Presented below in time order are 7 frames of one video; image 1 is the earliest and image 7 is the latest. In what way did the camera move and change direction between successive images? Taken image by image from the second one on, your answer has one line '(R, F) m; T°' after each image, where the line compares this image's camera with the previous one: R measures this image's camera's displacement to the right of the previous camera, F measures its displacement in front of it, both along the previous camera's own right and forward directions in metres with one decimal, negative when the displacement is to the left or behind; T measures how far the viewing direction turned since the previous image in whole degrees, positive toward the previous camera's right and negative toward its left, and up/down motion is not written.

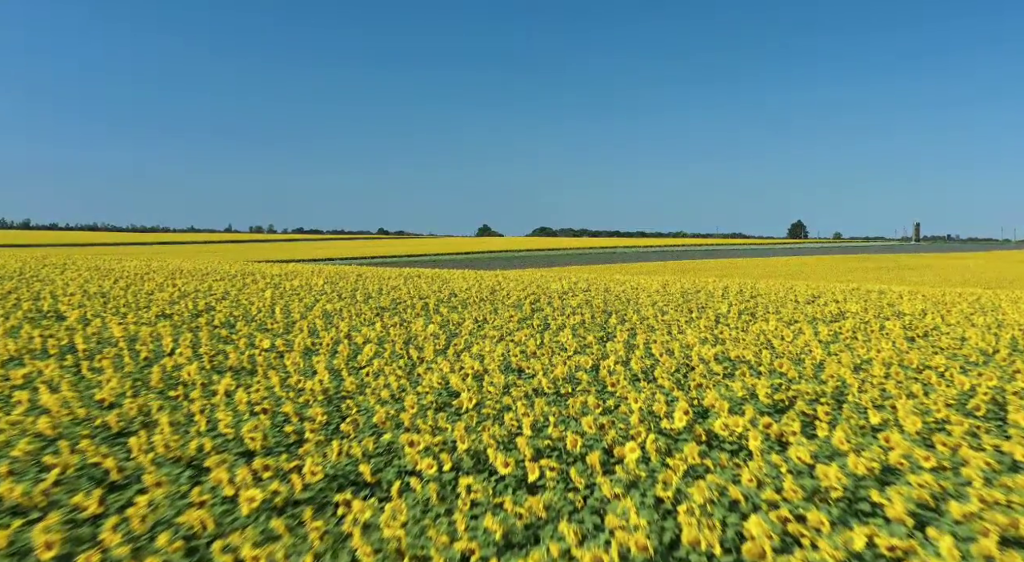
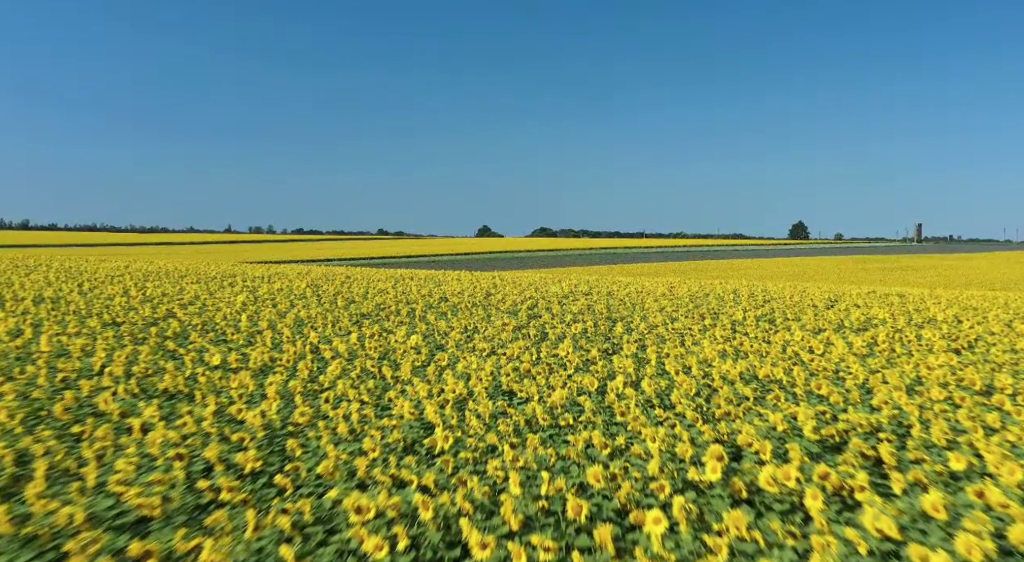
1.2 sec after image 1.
(+0.1, +1.2) m; 0°
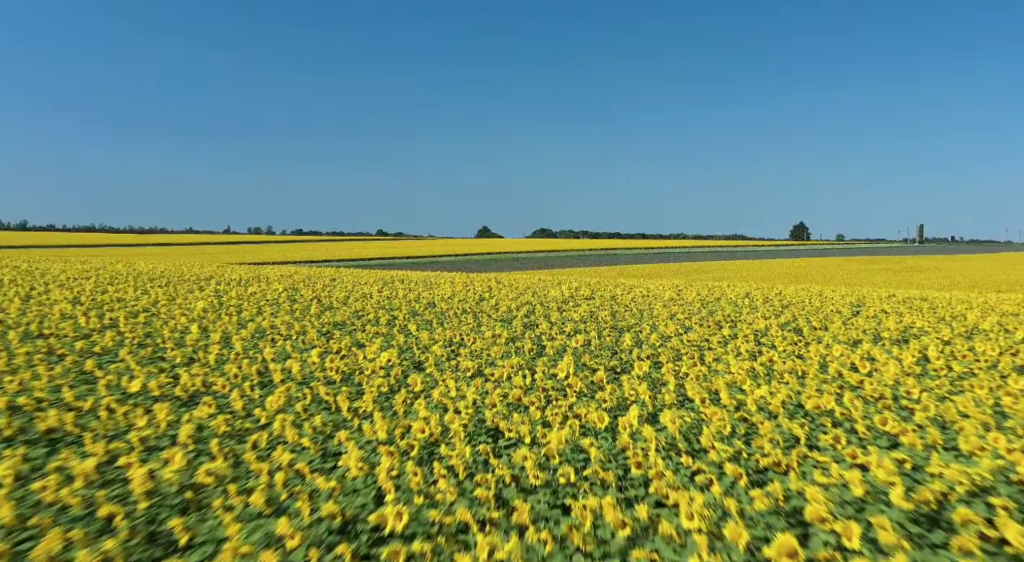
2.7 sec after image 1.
(+0.1, +1.4) m; 0°
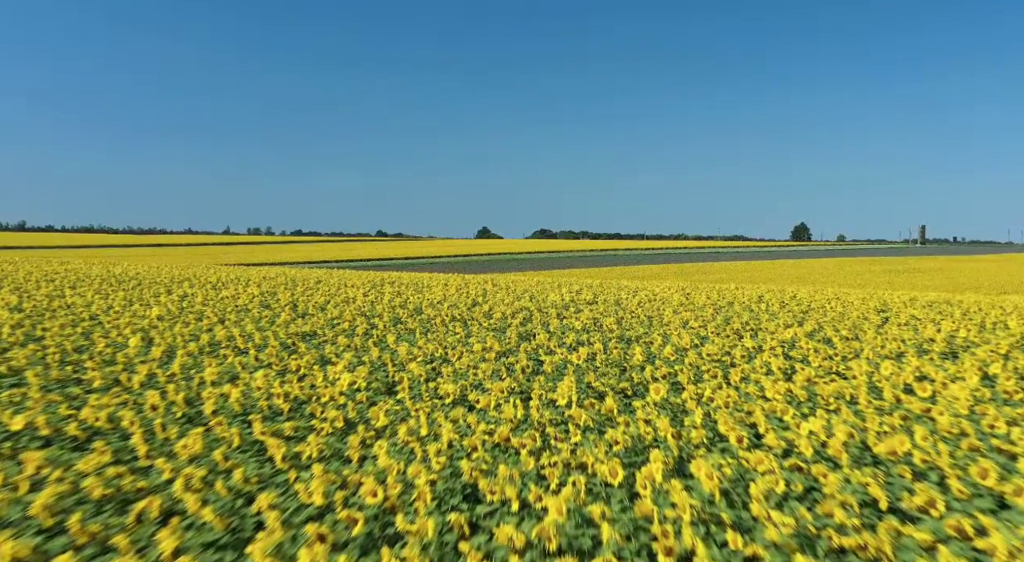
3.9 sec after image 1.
(+0.1, +1.3) m; 0°
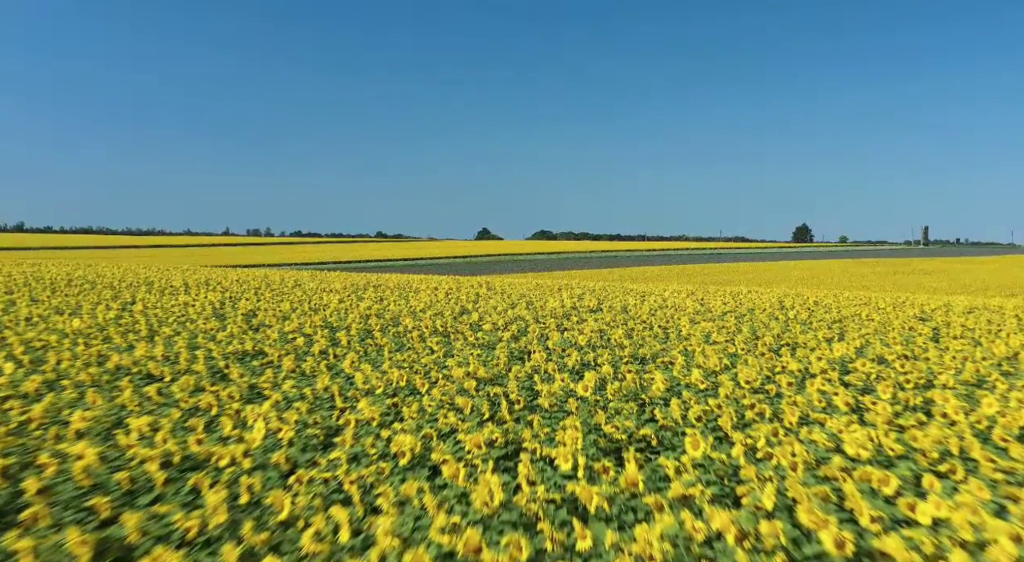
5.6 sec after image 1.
(+0.1, +1.8) m; 0°
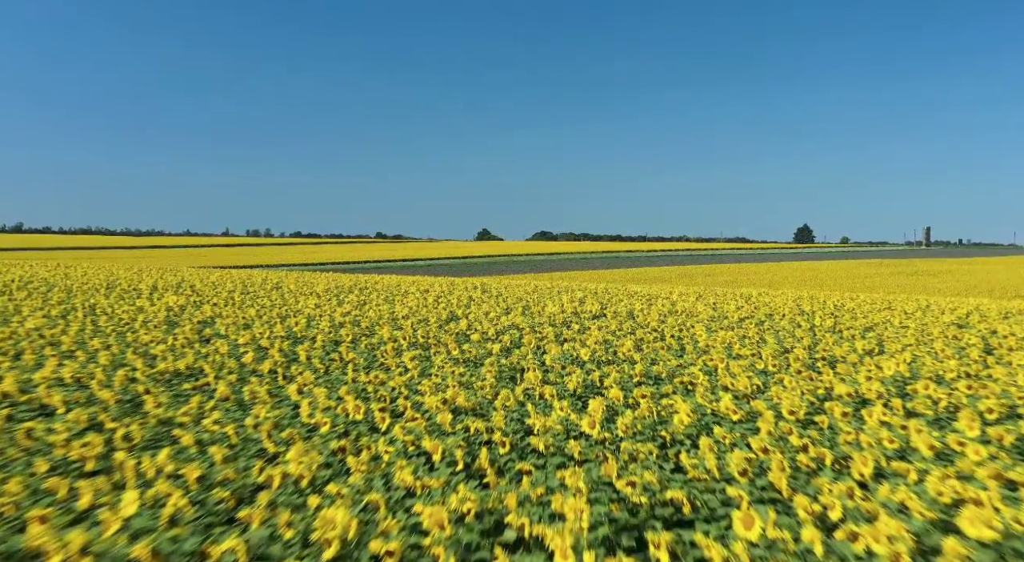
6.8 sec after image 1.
(+0.1, +1.3) m; 0°
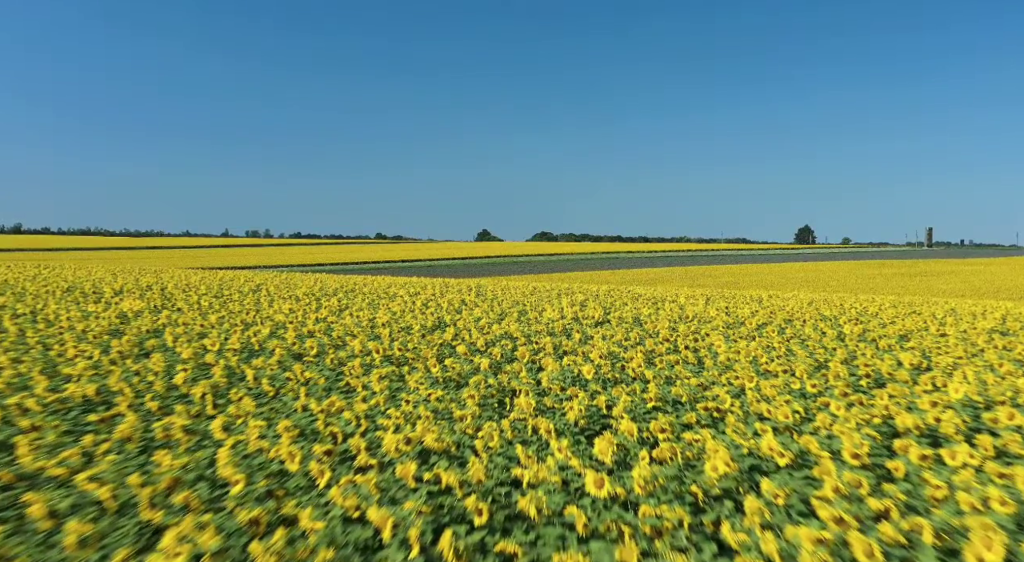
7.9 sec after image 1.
(+0.1, +1.2) m; 0°
